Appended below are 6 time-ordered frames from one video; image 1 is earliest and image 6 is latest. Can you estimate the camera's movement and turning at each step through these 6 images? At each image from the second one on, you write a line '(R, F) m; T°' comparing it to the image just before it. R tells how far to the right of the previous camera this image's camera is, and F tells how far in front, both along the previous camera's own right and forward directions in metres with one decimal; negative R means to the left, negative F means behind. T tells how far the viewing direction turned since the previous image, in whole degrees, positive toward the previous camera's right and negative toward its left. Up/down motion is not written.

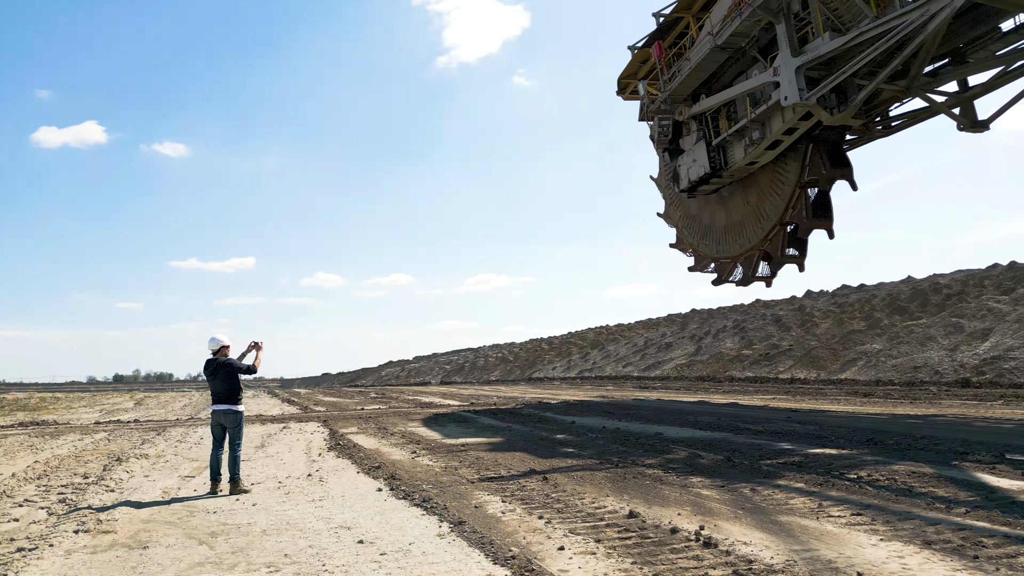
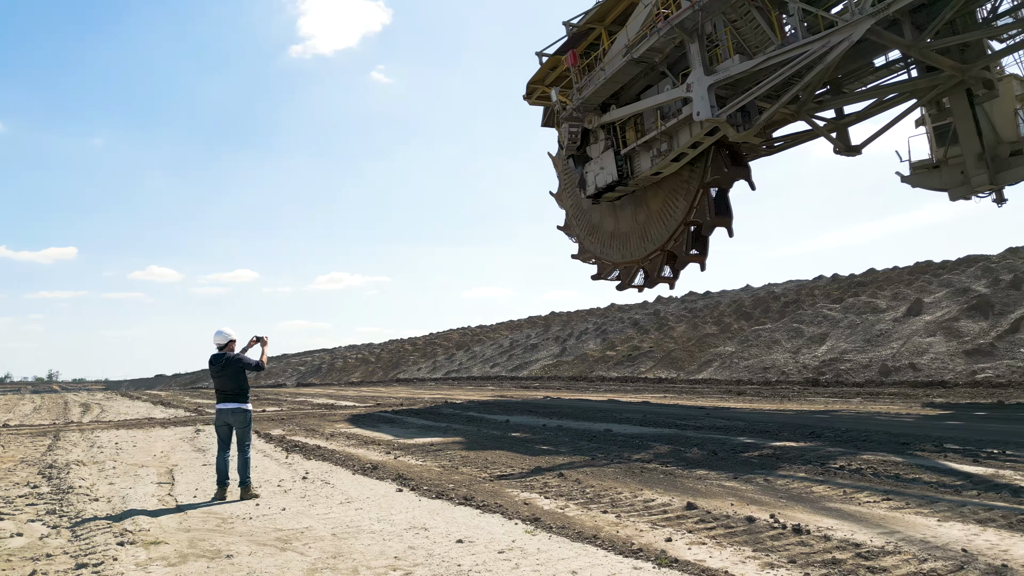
(-1.0, +0.1) m; +11°
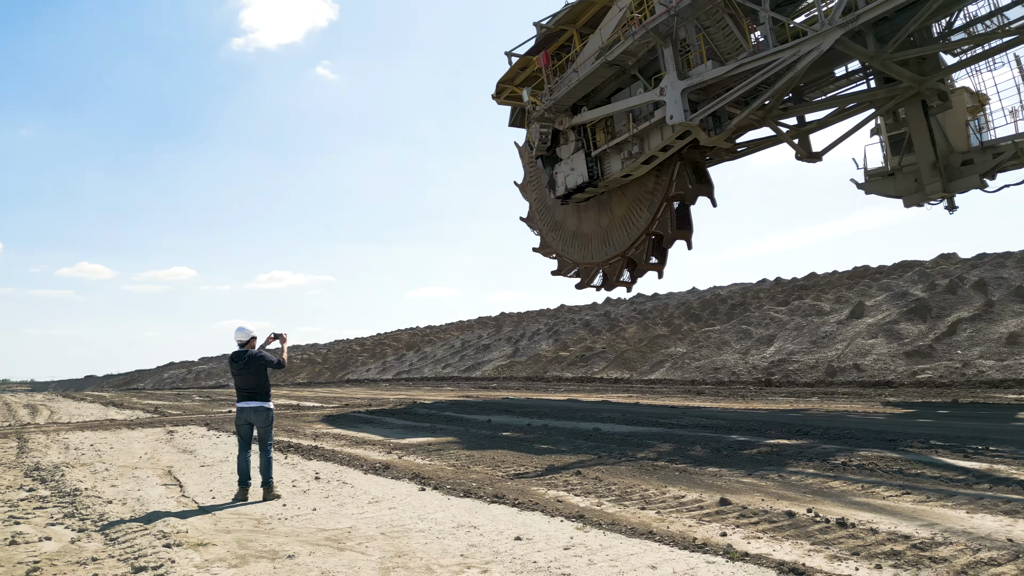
(-0.4, 0.0) m; +4°
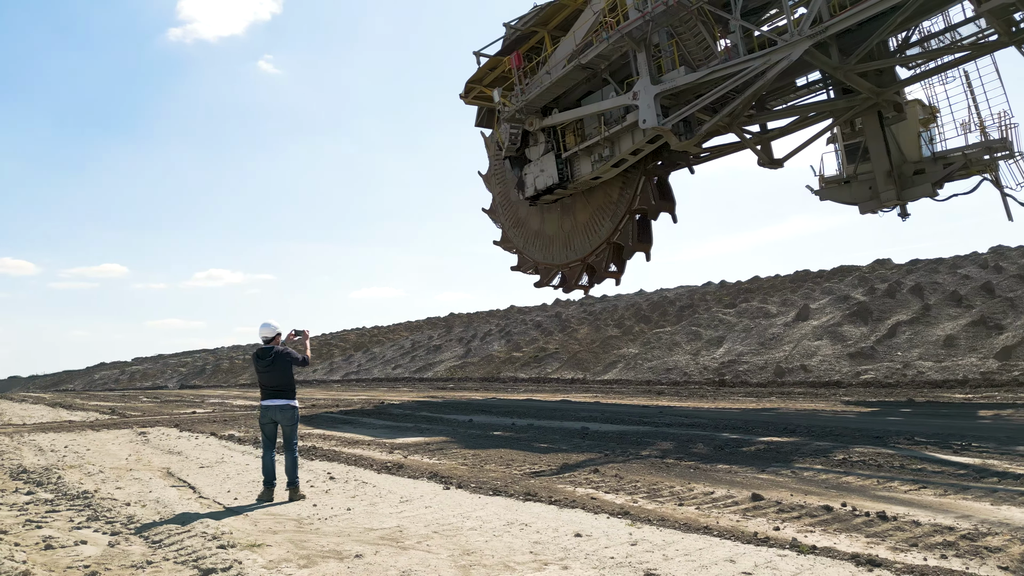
(-0.4, 0.0) m; +4°
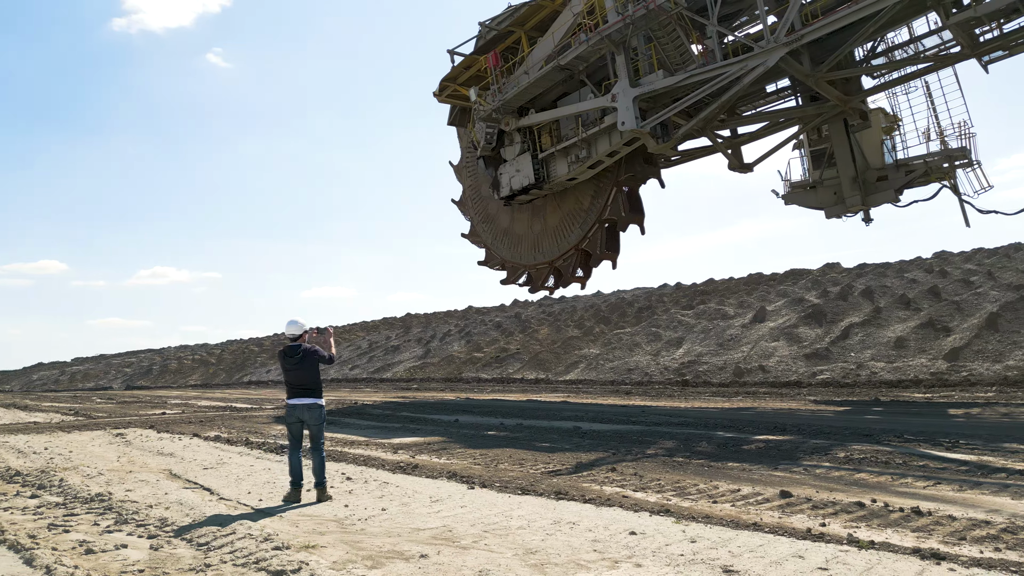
(-0.4, 0.0) m; +3°
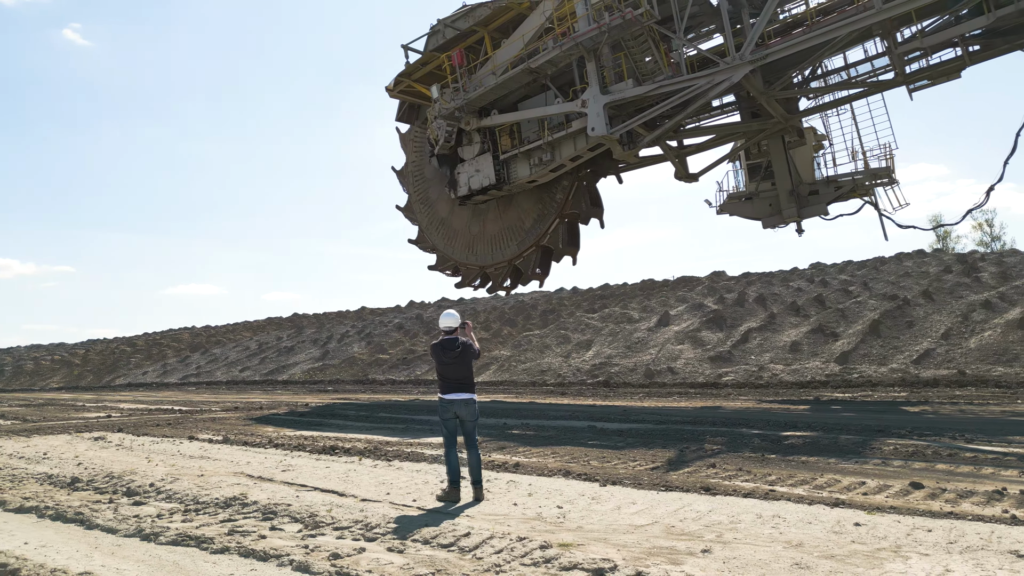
(-1.4, +0.1) m; +8°
